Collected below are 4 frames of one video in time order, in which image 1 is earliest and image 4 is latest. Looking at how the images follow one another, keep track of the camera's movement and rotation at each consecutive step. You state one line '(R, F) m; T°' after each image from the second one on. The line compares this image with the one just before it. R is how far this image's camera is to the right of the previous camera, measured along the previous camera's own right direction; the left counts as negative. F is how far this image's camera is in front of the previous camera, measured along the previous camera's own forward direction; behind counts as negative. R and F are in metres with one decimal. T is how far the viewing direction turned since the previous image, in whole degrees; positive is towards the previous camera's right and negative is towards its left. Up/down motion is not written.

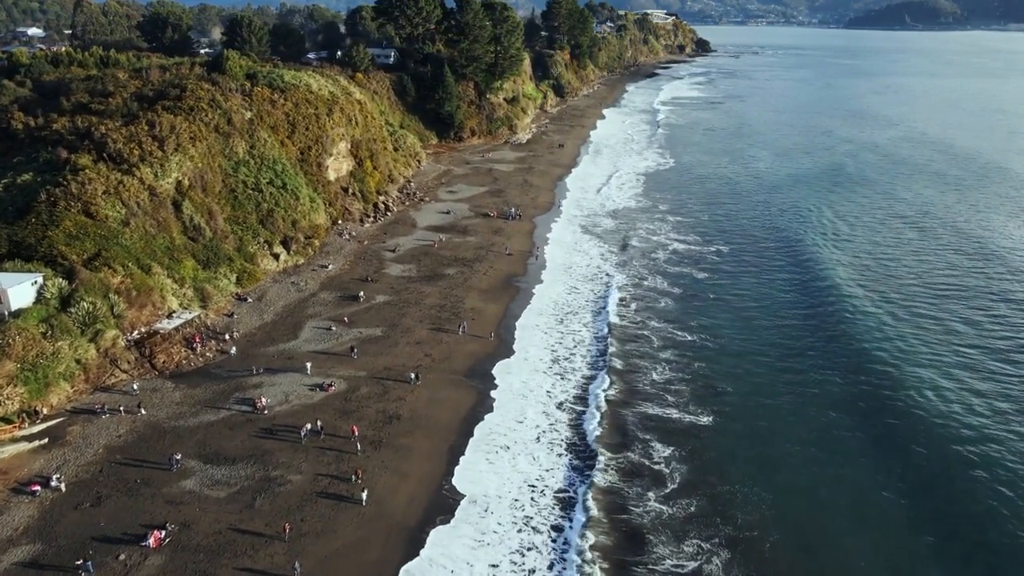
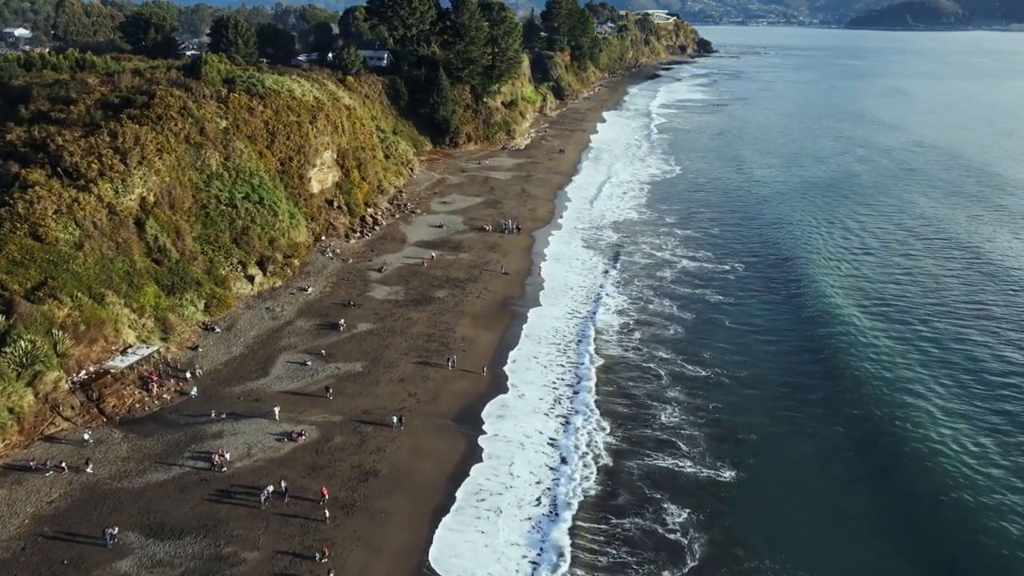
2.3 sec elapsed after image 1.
(+0.3, +3.5) m; 0°
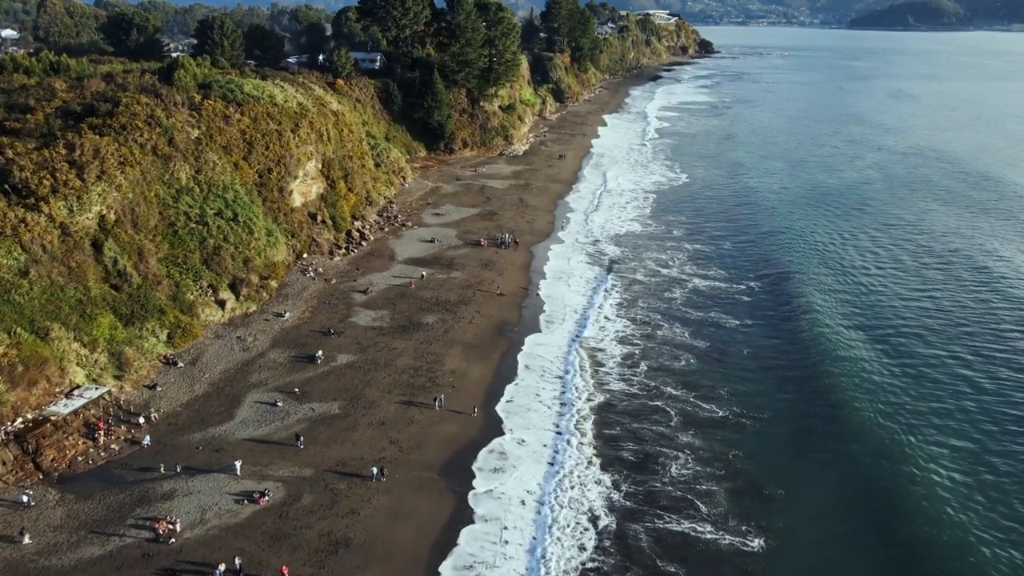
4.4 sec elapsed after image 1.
(+0.3, +3.4) m; 0°
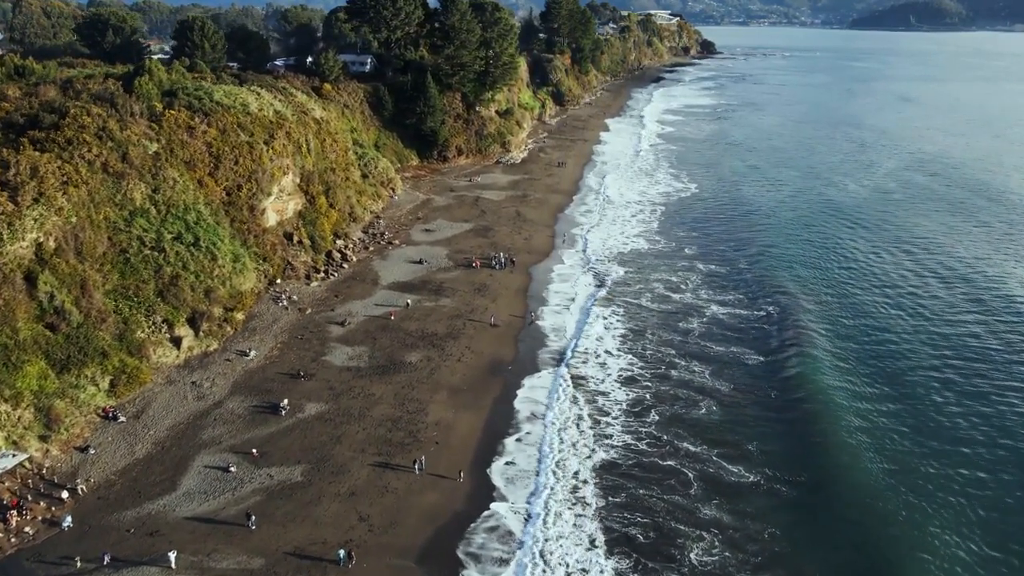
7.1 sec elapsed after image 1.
(+0.3, +4.2) m; 0°
